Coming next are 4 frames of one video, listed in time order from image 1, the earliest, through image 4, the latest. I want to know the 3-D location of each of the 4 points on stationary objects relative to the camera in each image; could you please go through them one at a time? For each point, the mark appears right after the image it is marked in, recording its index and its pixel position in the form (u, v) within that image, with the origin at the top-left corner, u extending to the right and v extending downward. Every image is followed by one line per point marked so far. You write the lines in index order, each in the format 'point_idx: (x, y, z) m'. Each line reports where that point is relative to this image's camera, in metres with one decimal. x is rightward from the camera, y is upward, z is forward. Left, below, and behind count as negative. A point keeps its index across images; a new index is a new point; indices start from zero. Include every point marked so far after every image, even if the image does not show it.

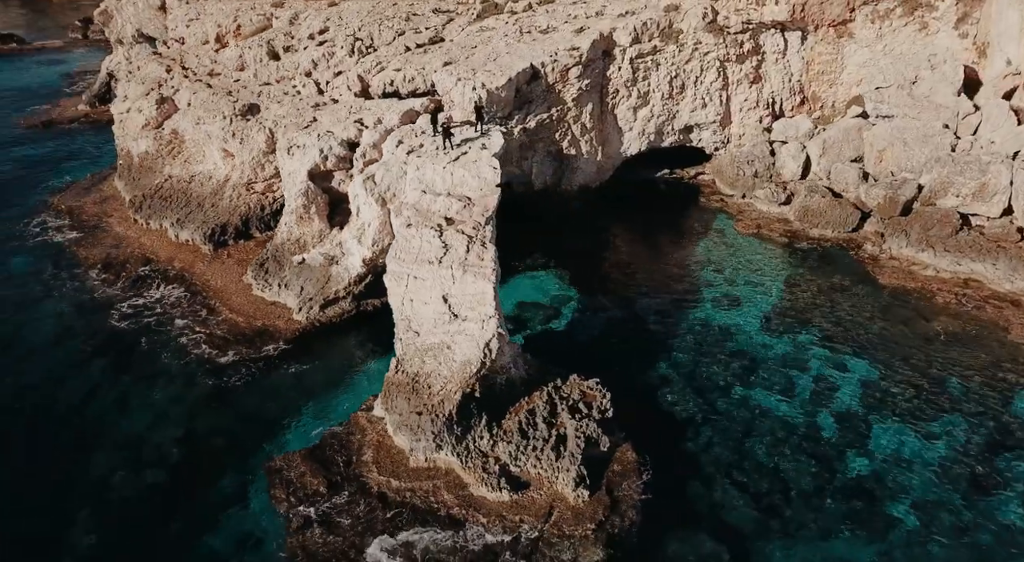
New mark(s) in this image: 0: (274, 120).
0: (-6.2, +4.2, +19.8) m
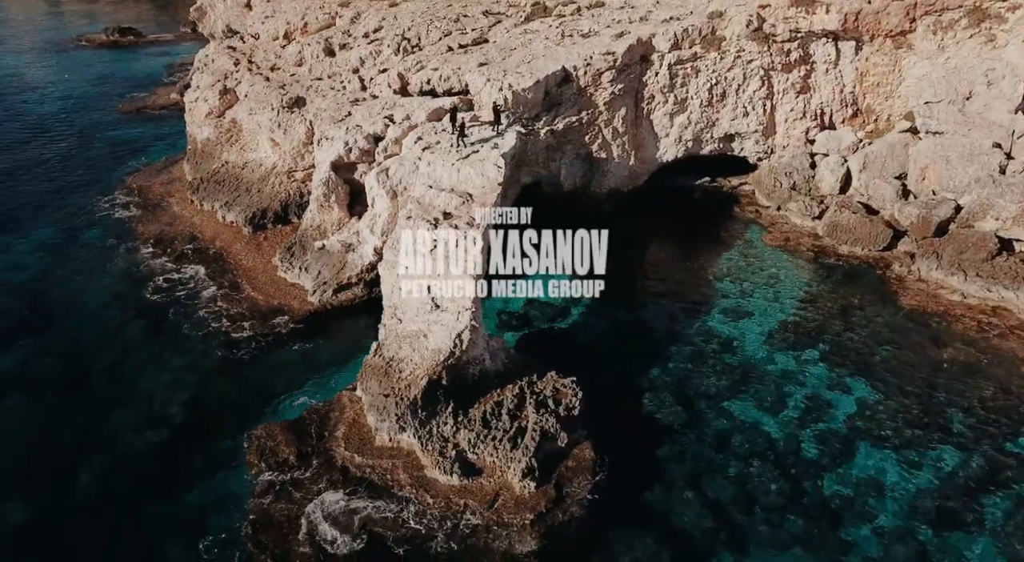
0: (-5.5, +4.7, +21.0) m
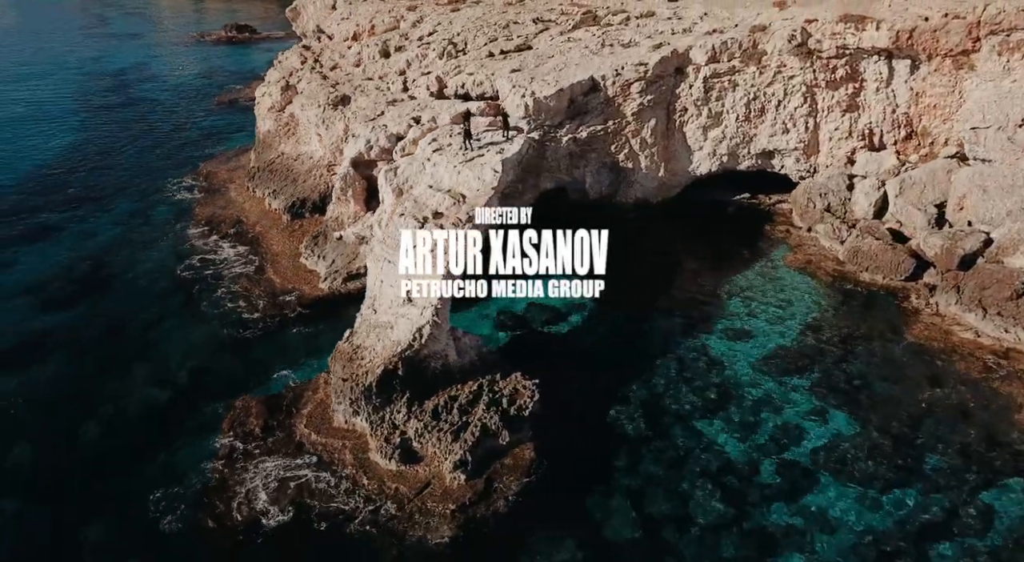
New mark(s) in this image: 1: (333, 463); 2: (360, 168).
0: (-4.7, +5.0, +22.2) m
1: (-3.1, -3.2, +13.1) m
2: (-3.9, +3.0, +19.8) m
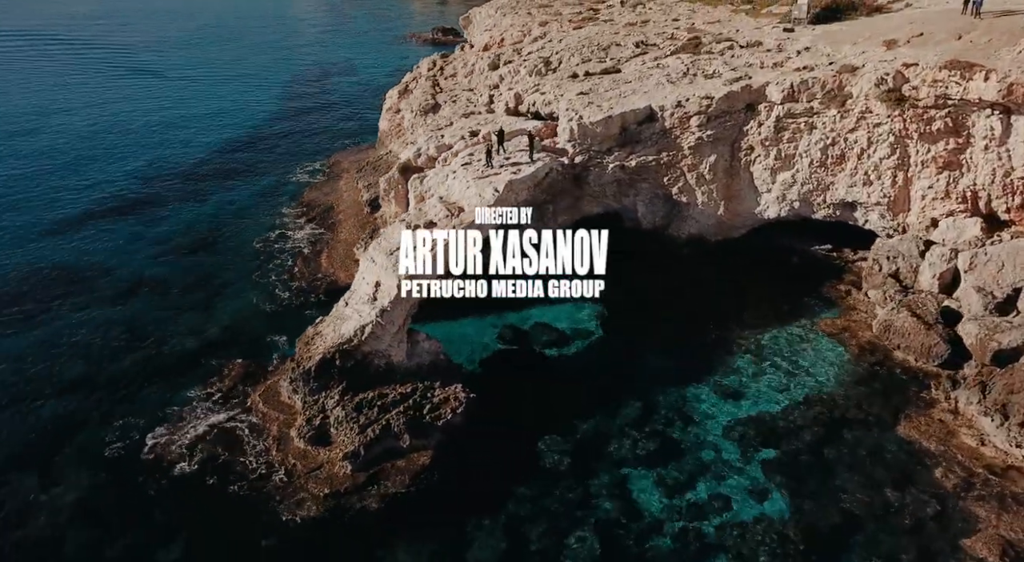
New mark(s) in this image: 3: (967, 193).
0: (-2.5, +5.1, +23.8) m
1: (-4.9, -3.0, +14.8) m
2: (-2.8, +3.1, +21.4) m
3: (+10.8, +2.2, +18.8) m
